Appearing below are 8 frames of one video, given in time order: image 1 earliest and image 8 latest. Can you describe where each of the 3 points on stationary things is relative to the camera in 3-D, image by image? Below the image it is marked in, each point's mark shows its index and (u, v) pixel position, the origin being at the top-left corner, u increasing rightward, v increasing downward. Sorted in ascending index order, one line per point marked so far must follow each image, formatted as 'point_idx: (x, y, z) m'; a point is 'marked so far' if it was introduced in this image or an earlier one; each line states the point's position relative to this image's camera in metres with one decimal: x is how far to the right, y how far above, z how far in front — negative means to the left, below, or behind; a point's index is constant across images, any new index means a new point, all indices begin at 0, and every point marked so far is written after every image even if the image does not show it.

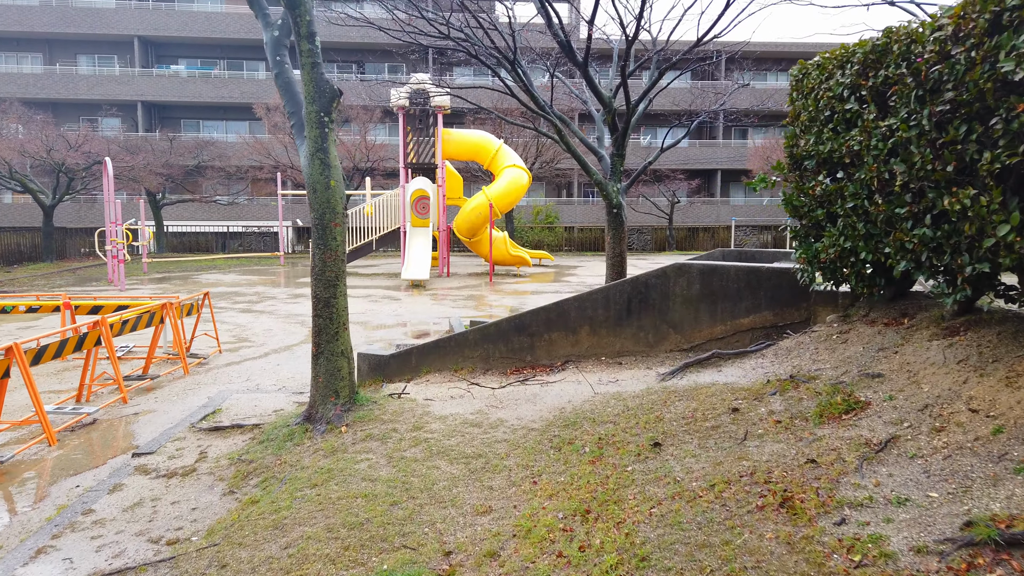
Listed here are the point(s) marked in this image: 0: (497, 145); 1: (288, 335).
0: (-0.3, +3.4, +17.6) m
1: (-2.9, -0.6, +9.9) m
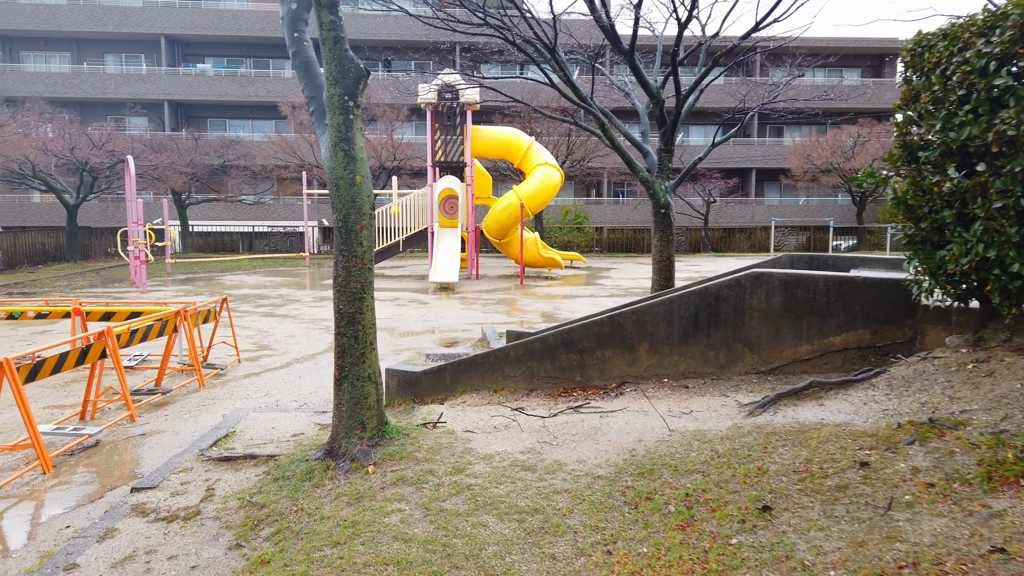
0: (+0.4, +3.3, +16.9) m
1: (-2.5, -0.7, +9.3) m
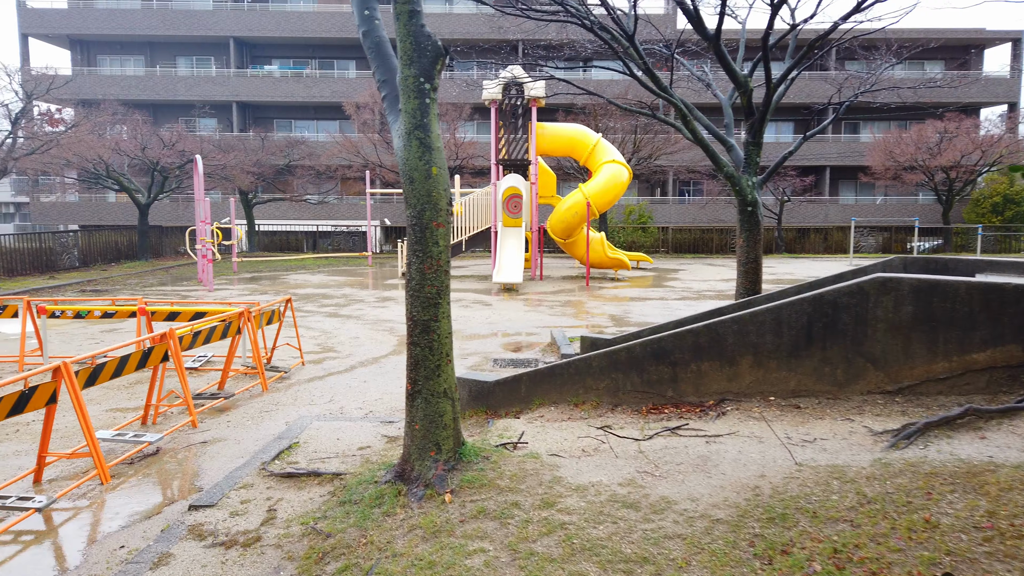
0: (+1.9, +3.3, +16.4) m
1: (-1.6, -0.7, +9.0) m
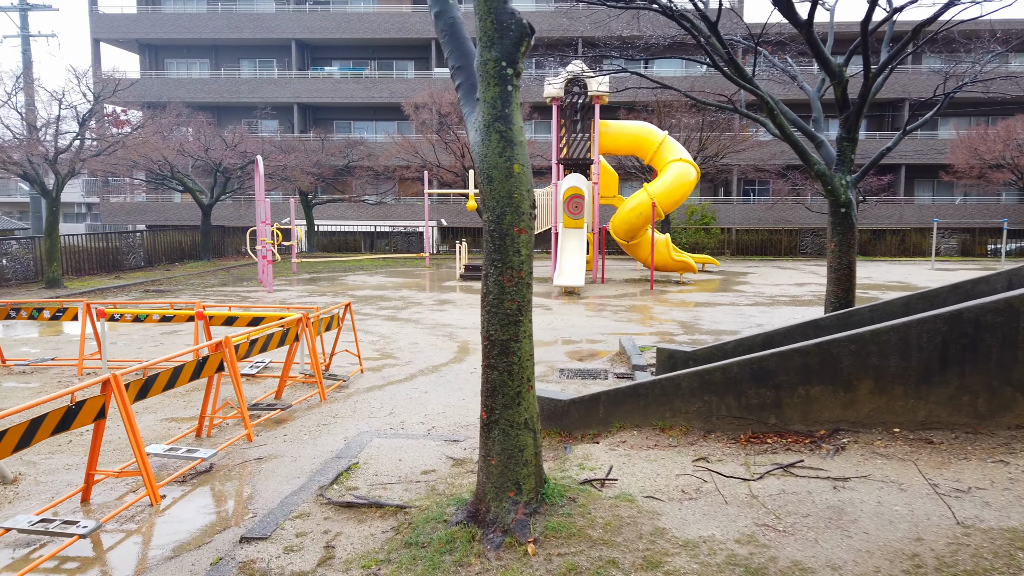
0: (+3.2, +3.2, +15.8) m
1: (-0.9, -0.7, +8.7) m
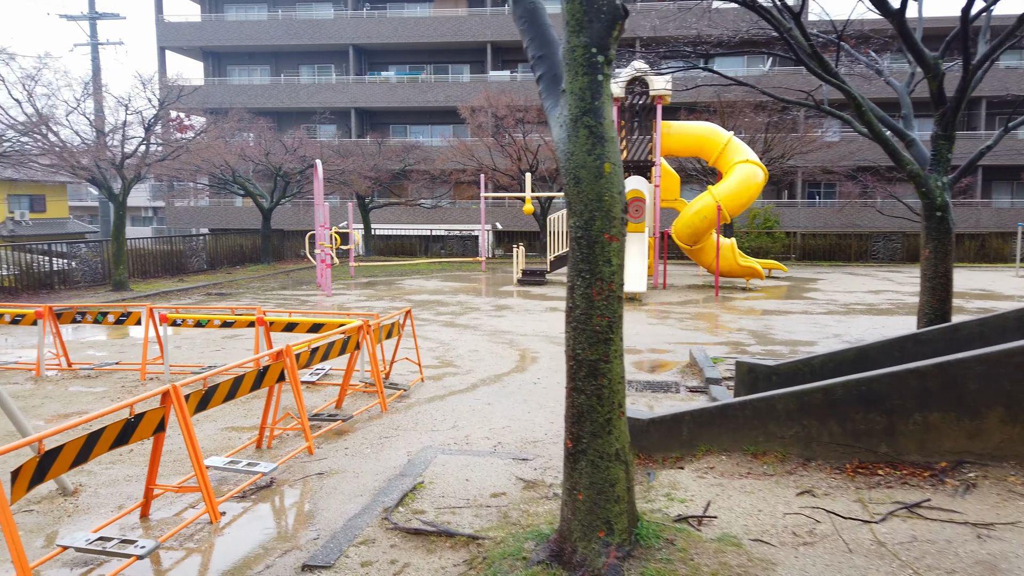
0: (+4.4, +3.1, +15.3) m
1: (-0.2, -0.8, +8.4) m
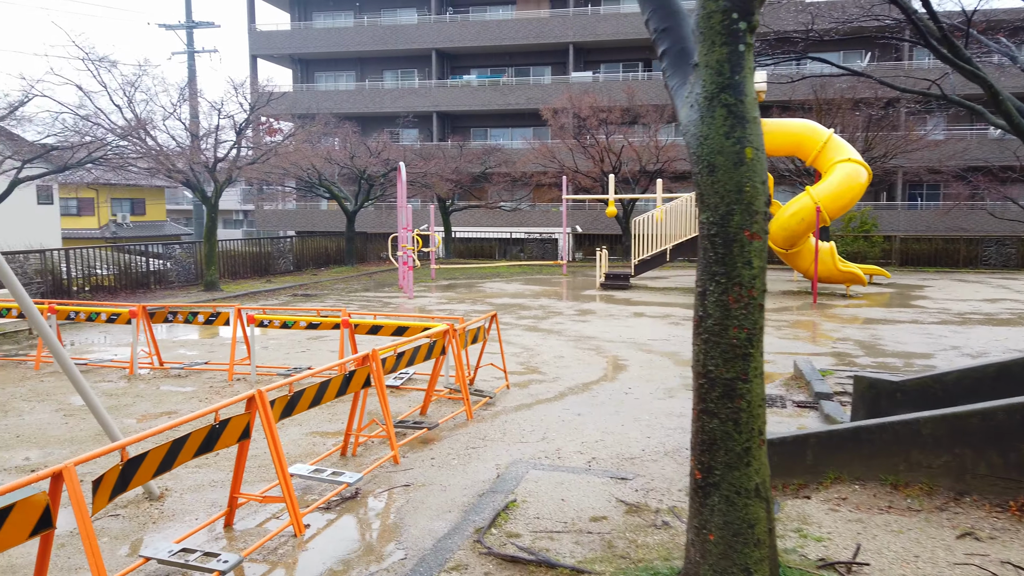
0: (+6.0, +2.9, +14.4) m
1: (+0.8, -0.8, +8.1) m
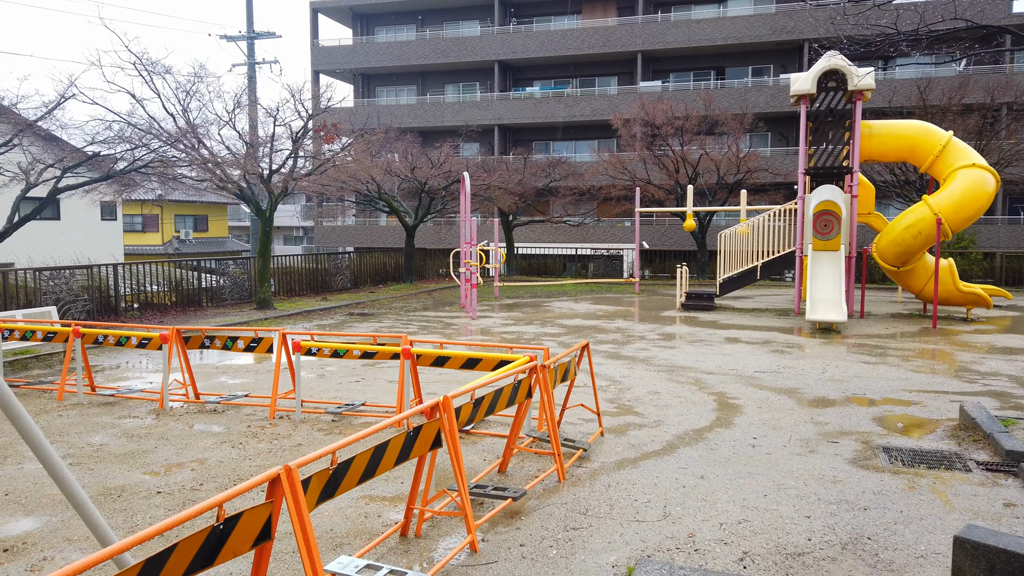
0: (+7.3, +2.5, +12.8) m
1: (+1.6, -1.1, +6.7) m
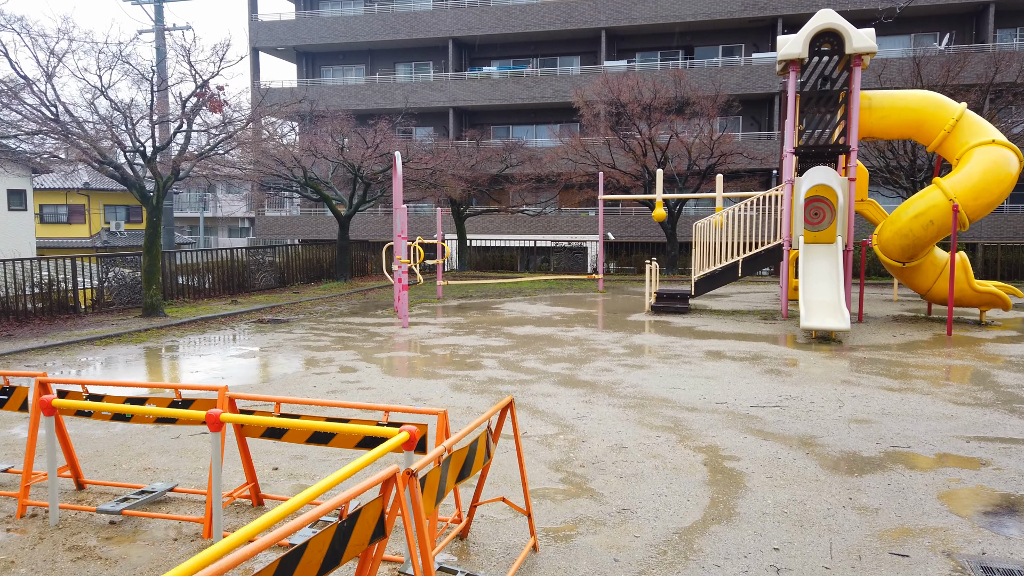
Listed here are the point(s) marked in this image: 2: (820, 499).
0: (+6.4, +2.5, +10.8) m
1: (+0.9, -1.2, +4.6) m
2: (+1.7, -1.2, +4.2) m
